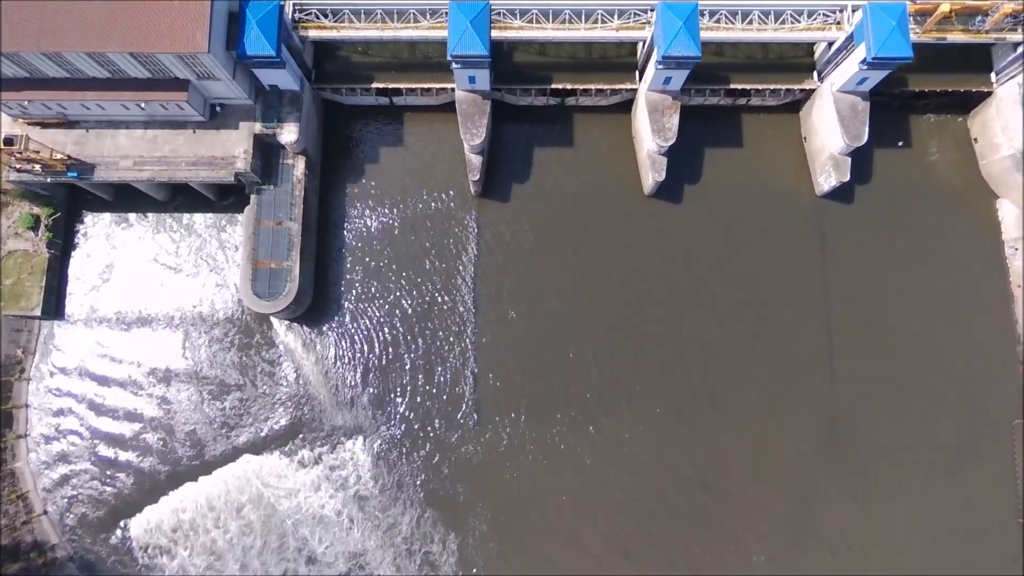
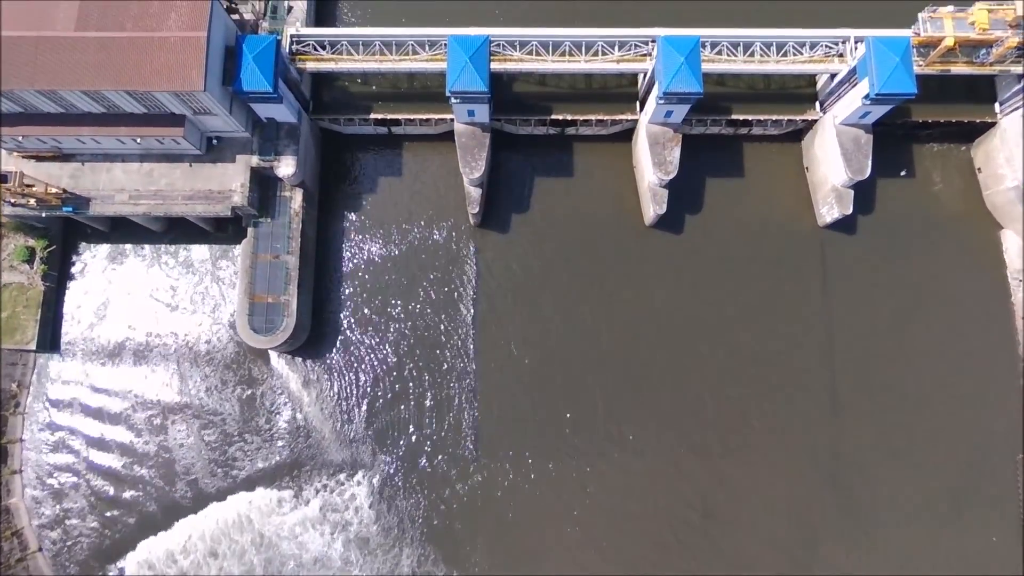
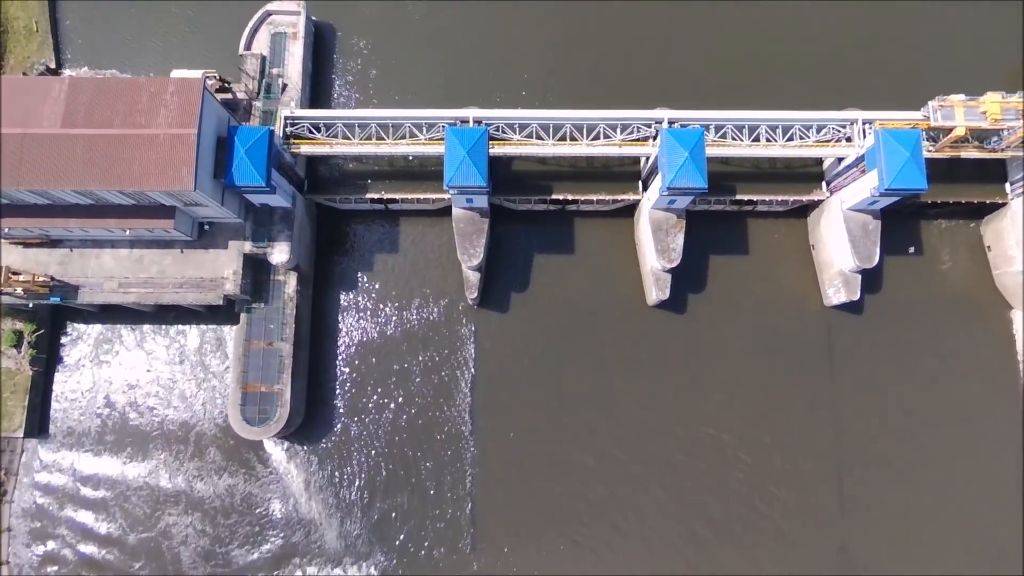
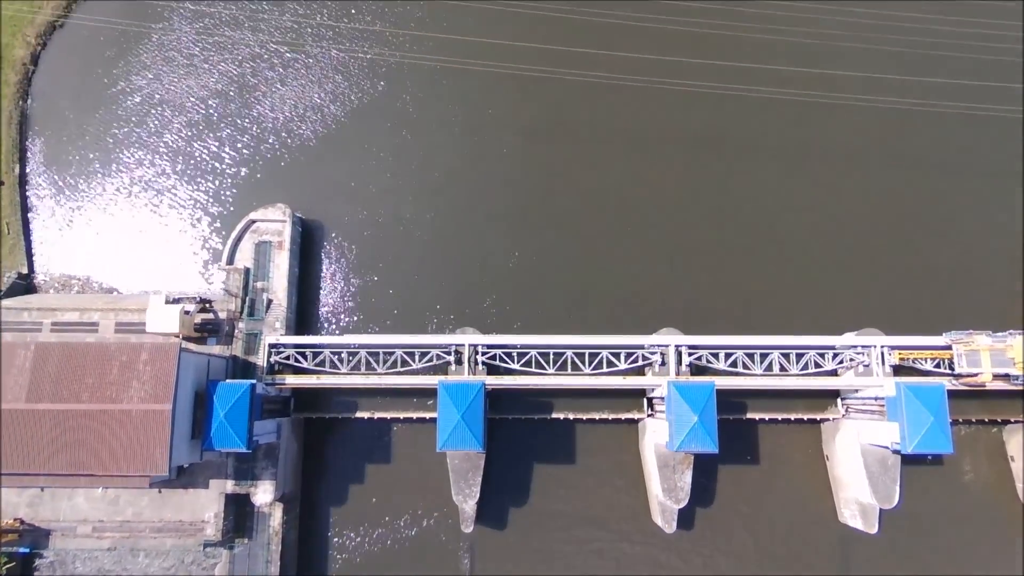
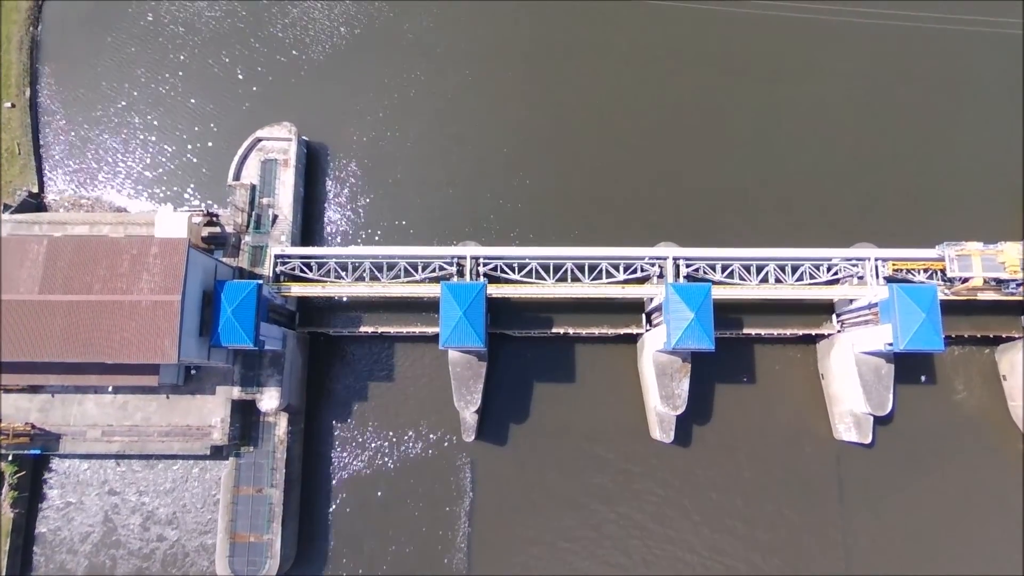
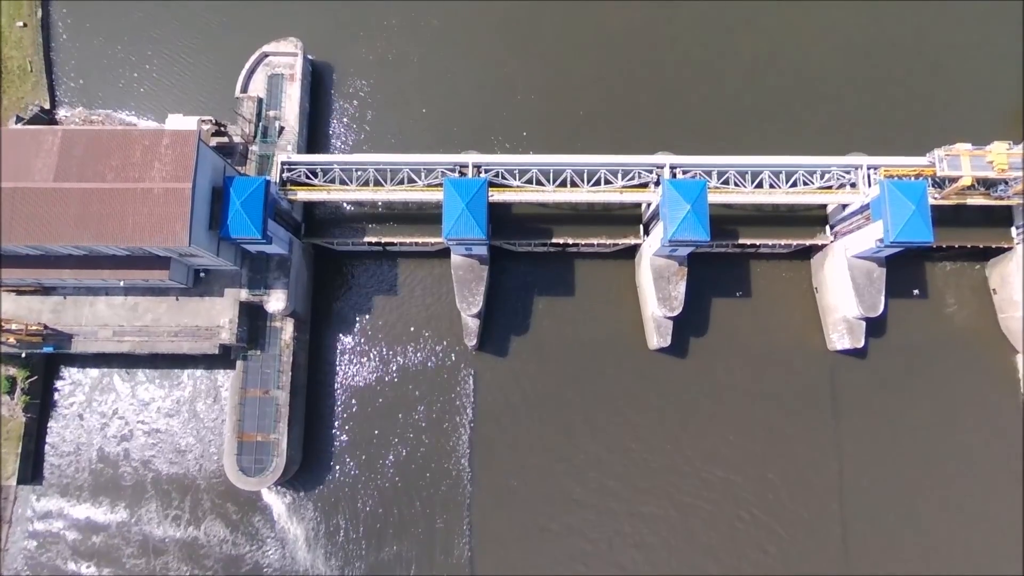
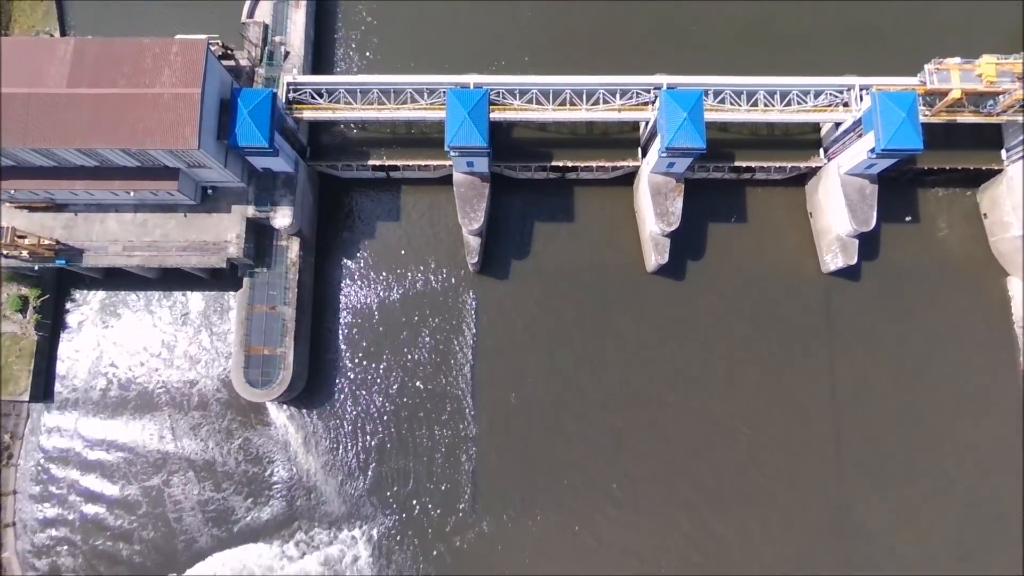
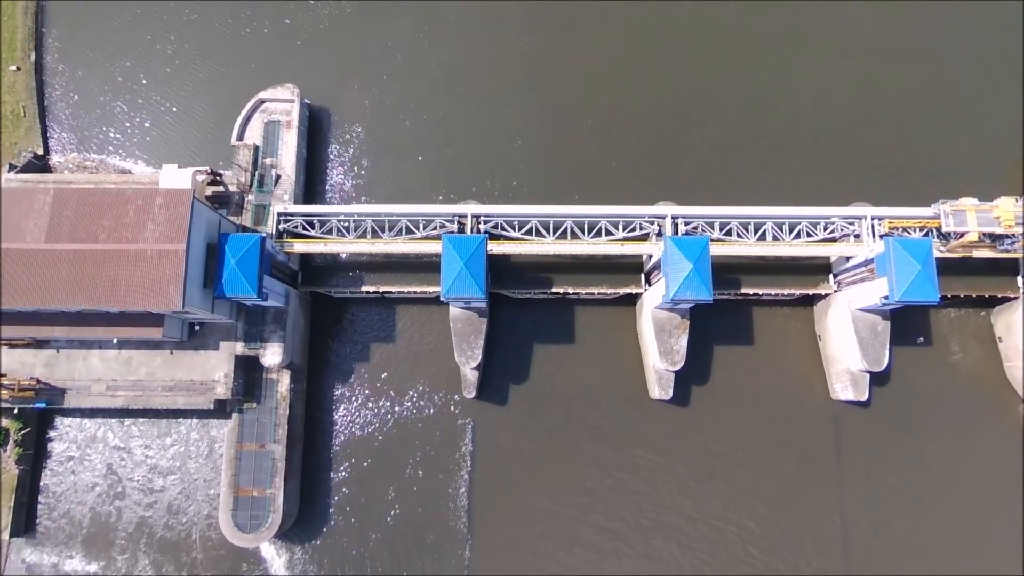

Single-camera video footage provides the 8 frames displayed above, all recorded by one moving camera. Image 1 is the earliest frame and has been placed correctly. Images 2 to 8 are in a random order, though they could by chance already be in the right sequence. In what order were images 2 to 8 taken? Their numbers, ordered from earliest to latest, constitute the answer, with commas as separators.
2, 7, 3, 6, 8, 5, 4
